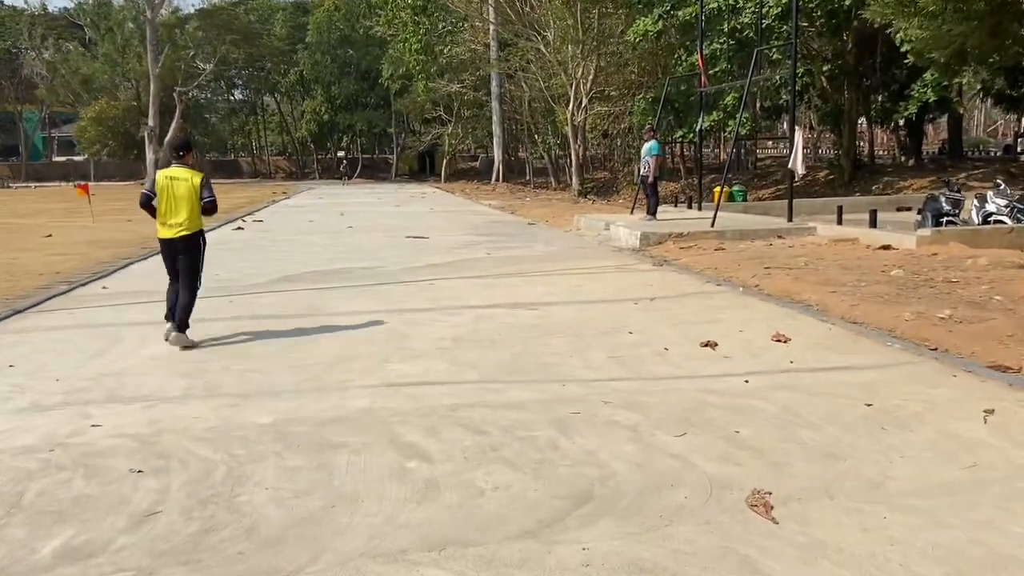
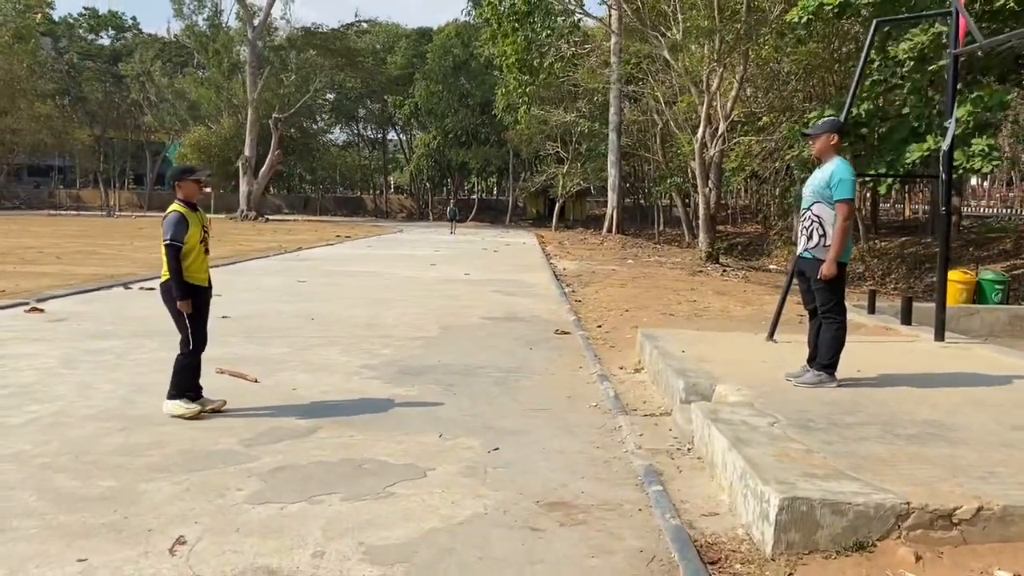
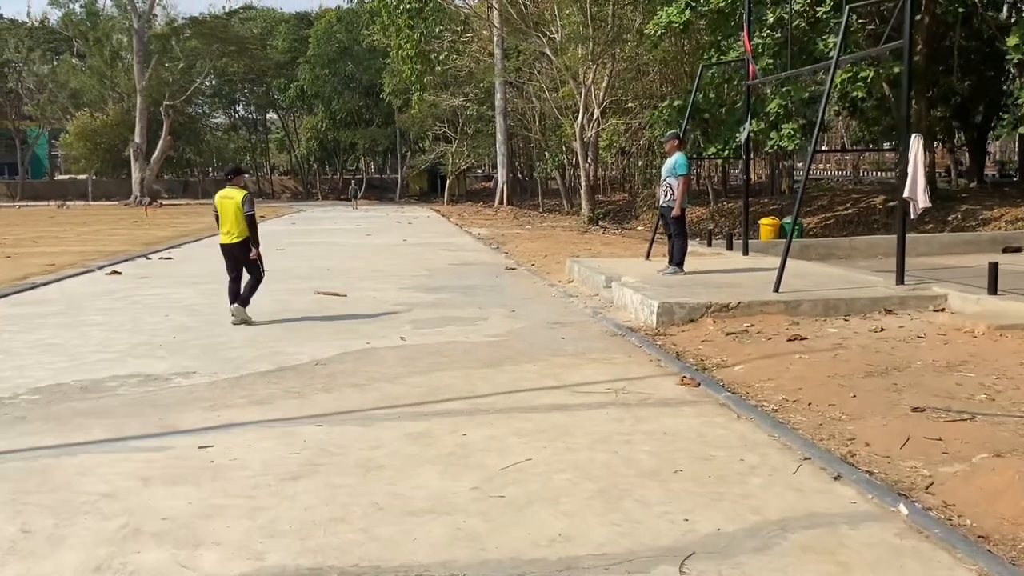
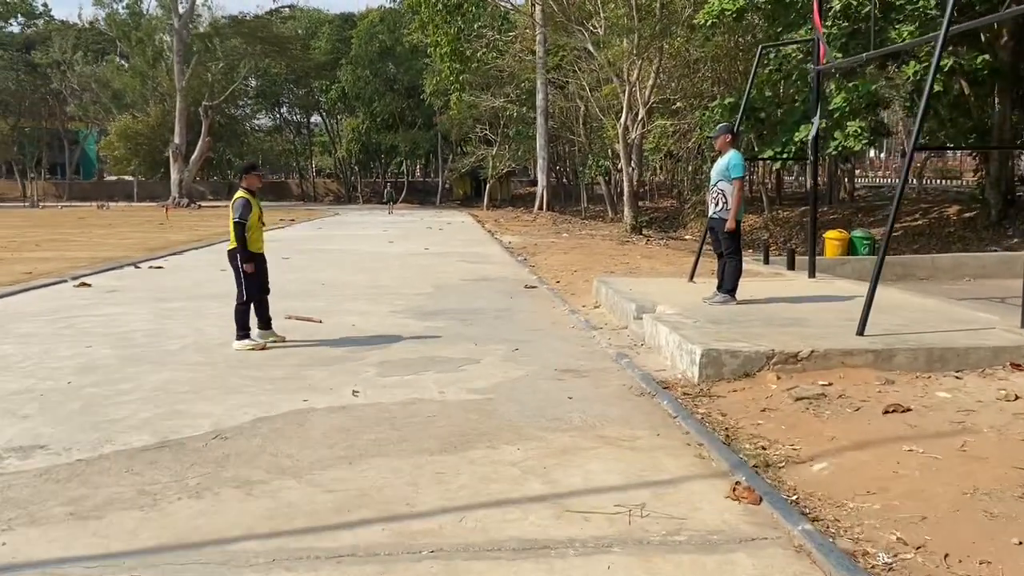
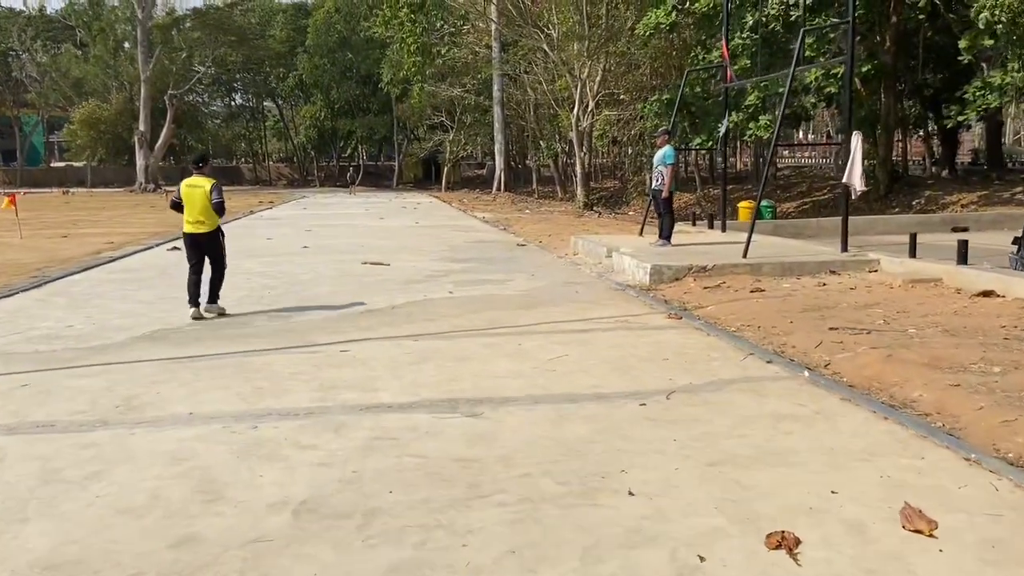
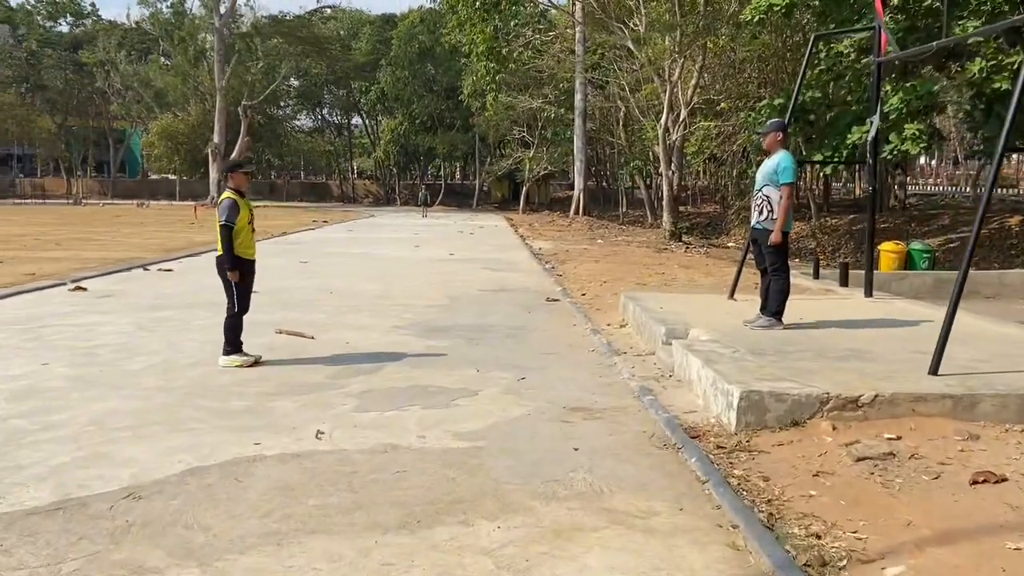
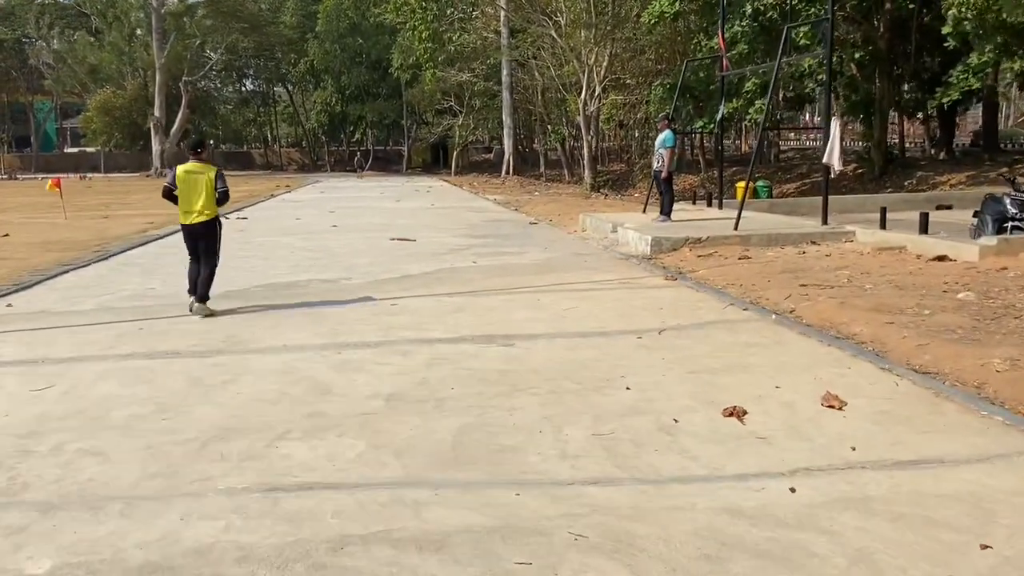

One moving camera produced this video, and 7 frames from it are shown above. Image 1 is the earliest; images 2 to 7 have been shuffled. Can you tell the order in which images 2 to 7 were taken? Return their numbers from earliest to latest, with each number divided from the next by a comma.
7, 5, 3, 4, 6, 2
